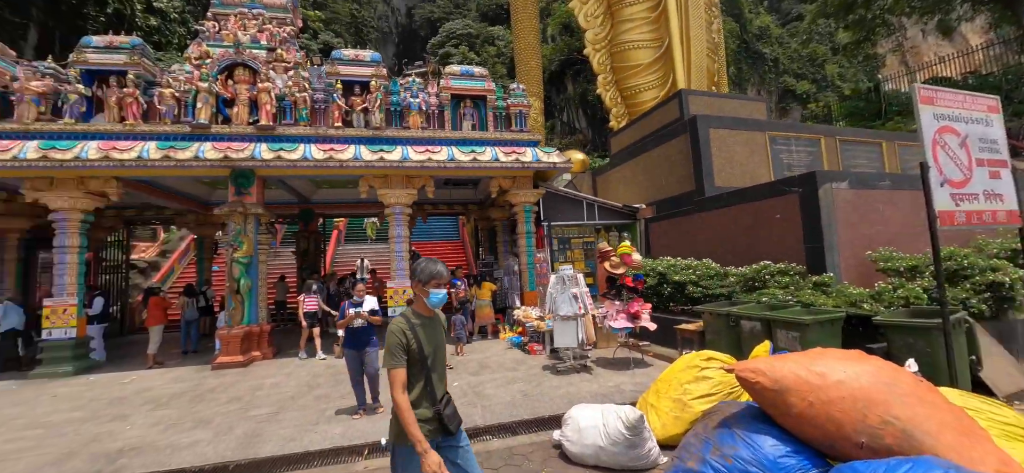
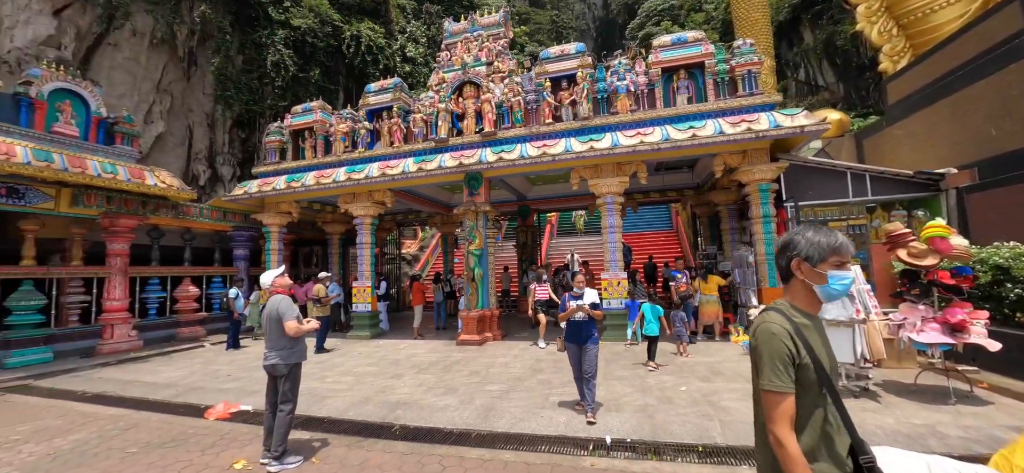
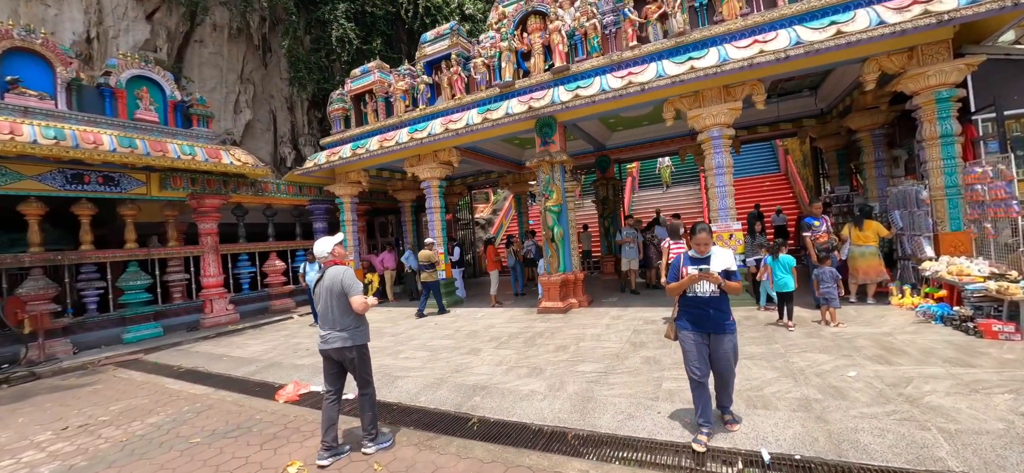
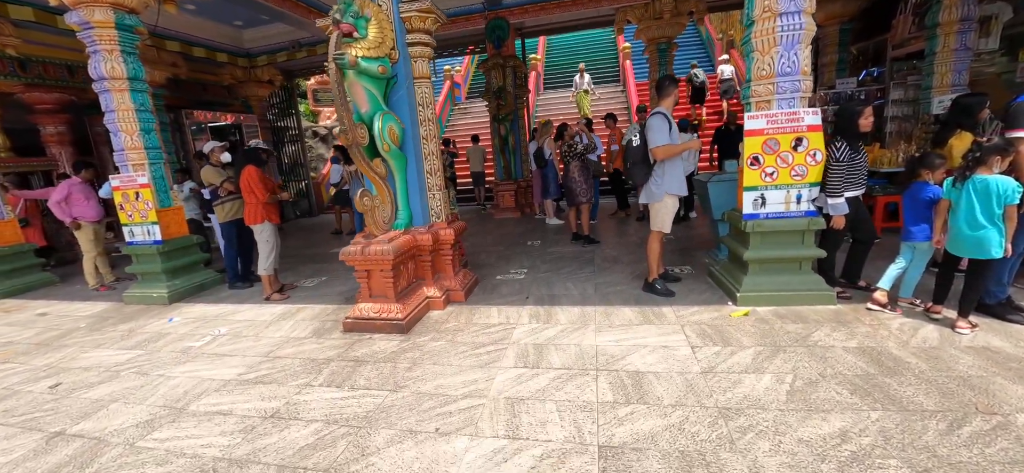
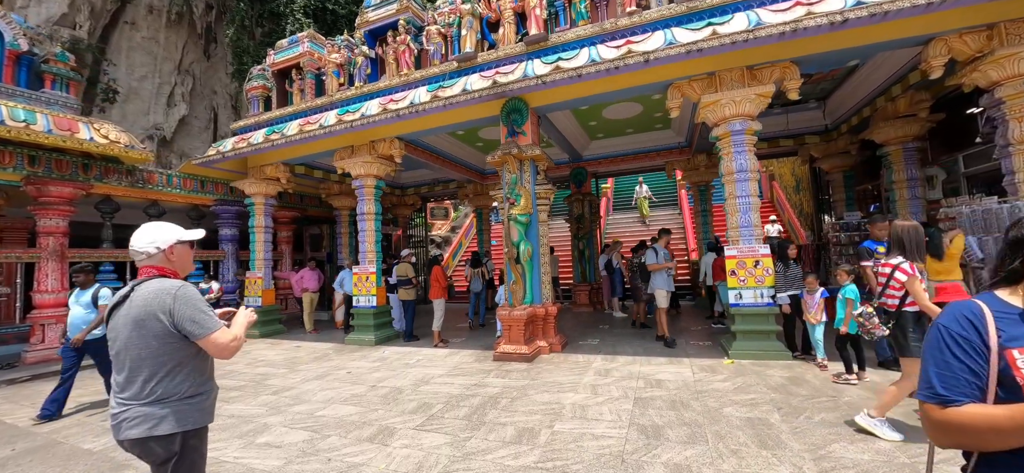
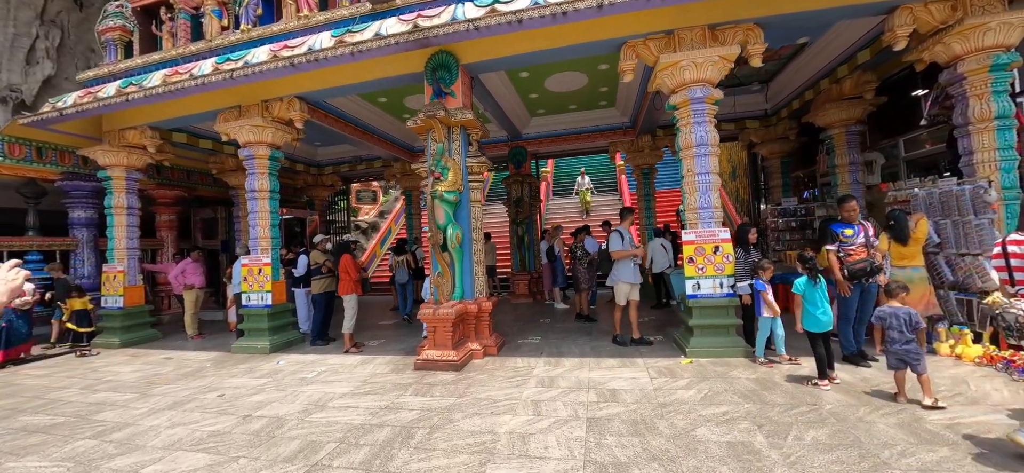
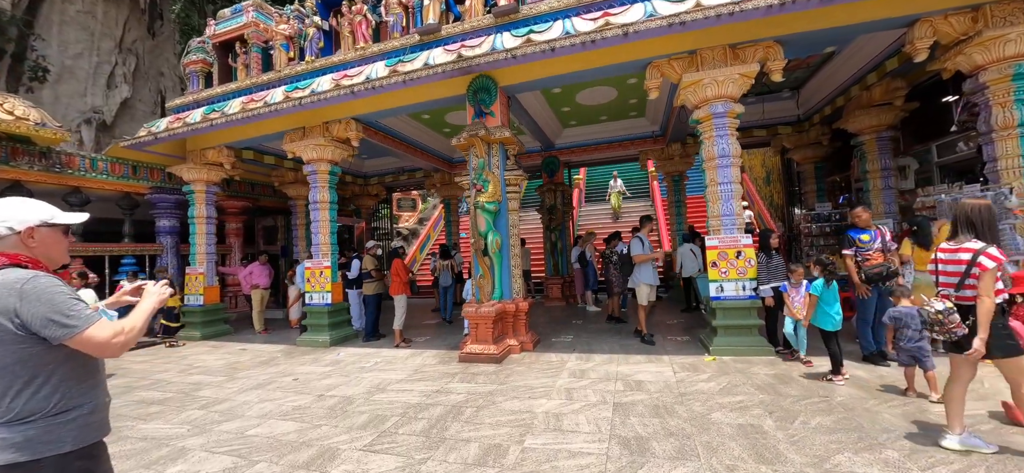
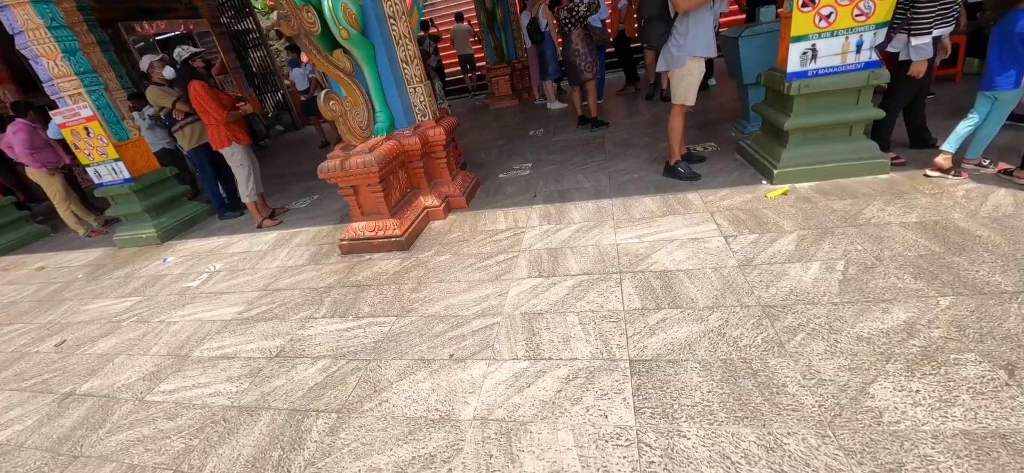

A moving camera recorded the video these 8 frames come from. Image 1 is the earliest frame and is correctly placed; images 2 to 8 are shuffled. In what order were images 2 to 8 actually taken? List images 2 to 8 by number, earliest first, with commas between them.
2, 3, 5, 7, 6, 4, 8
